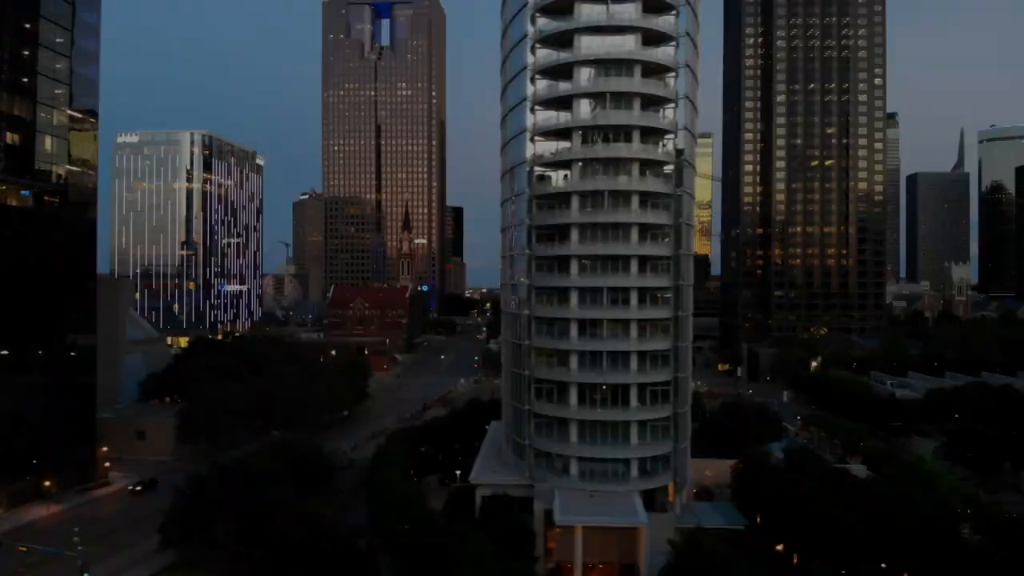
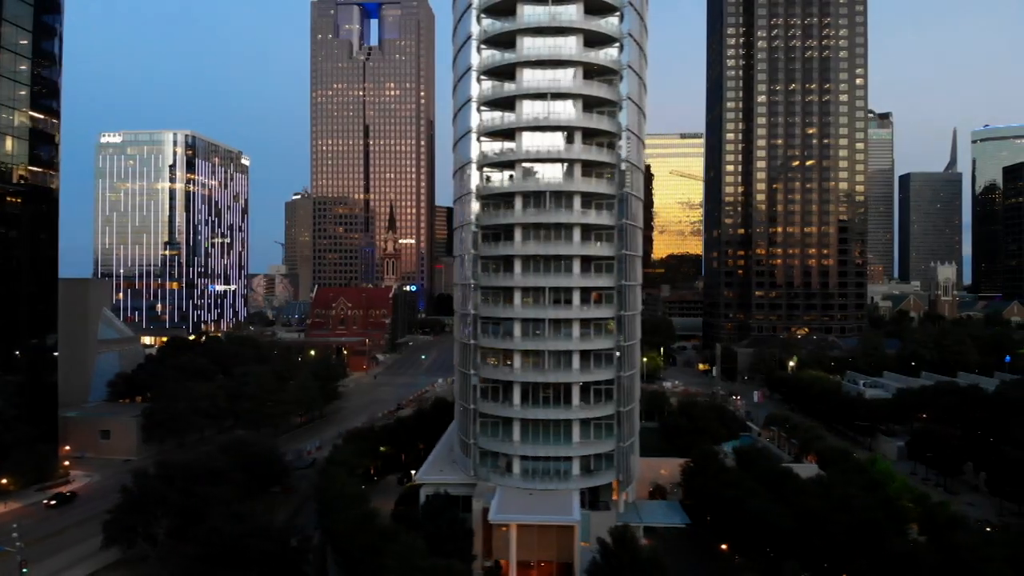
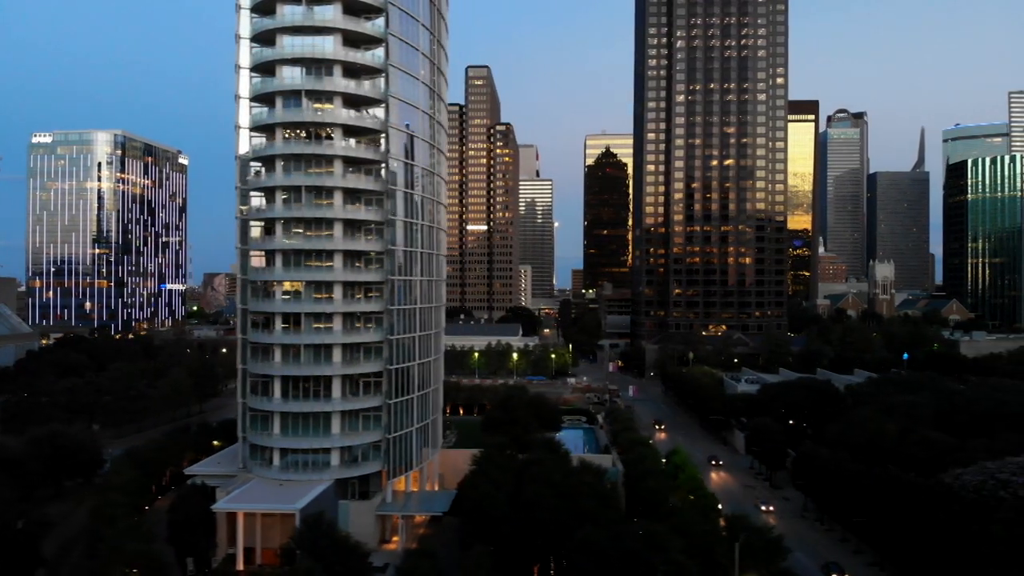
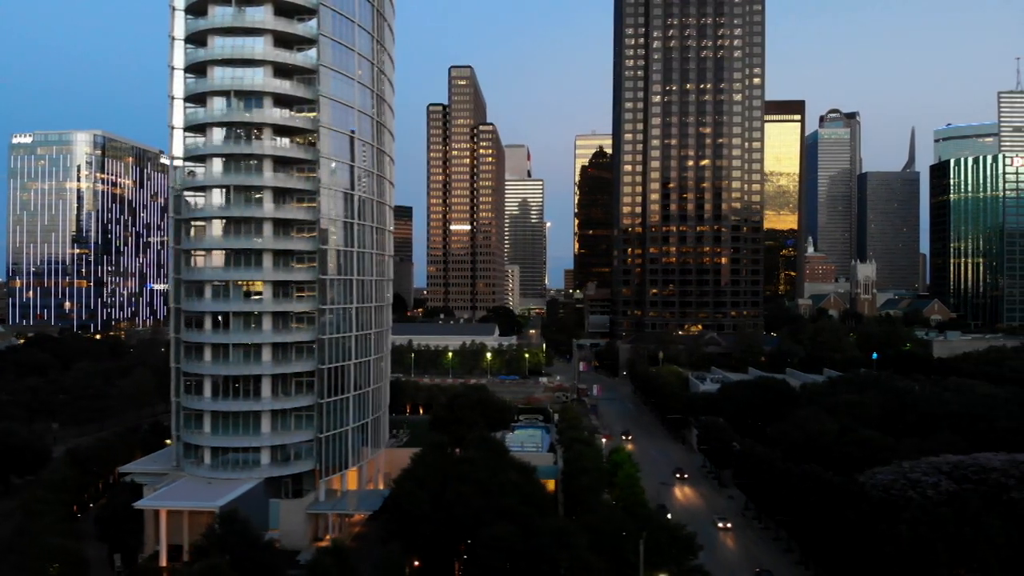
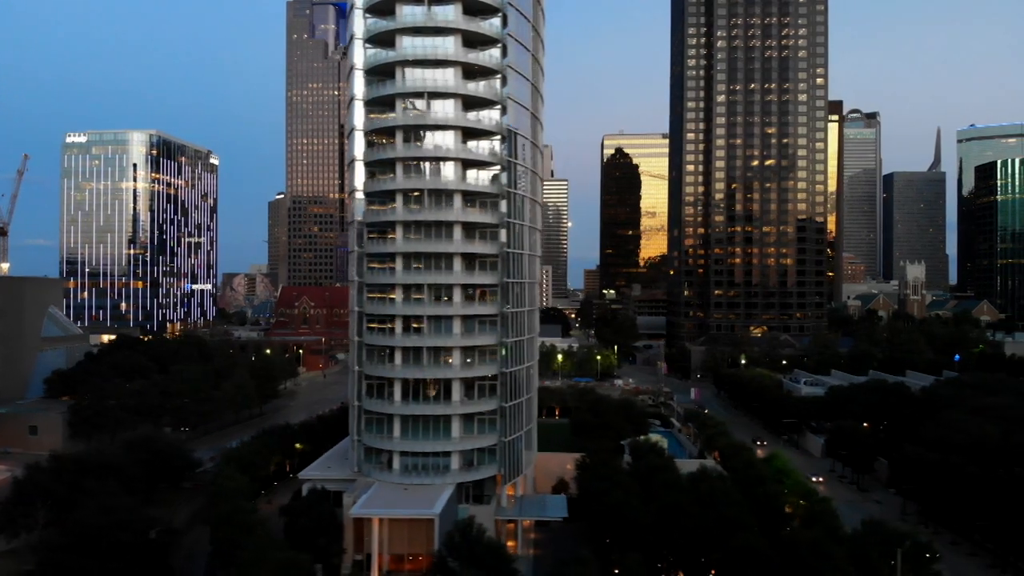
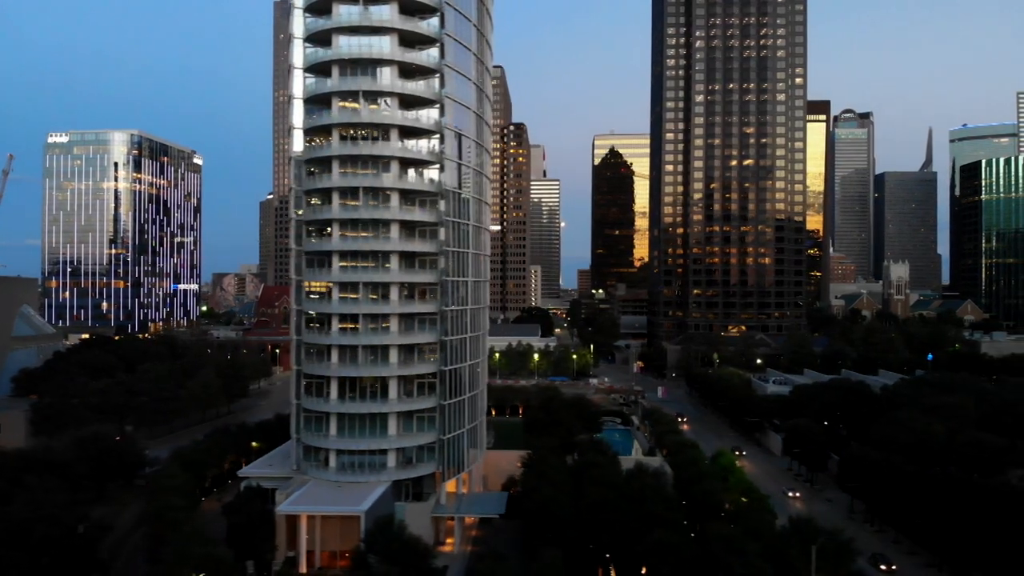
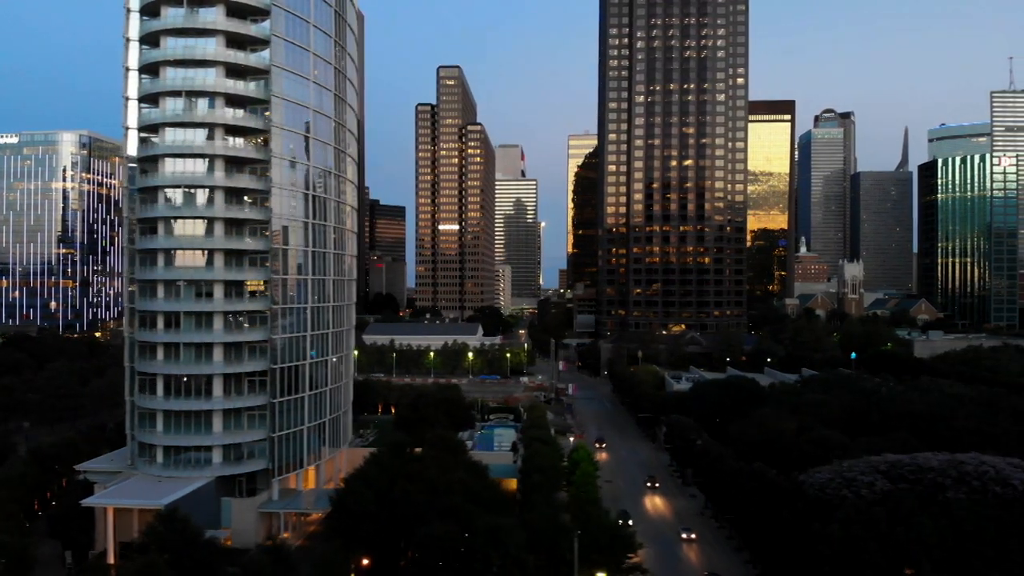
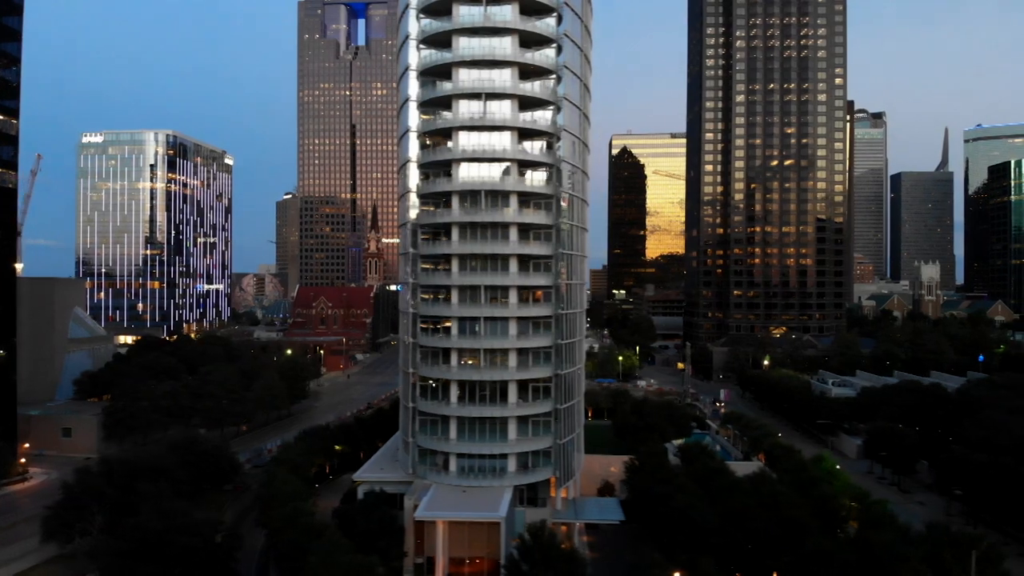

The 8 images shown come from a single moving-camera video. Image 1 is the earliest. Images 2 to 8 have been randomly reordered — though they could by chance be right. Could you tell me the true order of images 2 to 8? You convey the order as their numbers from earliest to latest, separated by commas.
2, 8, 5, 6, 3, 4, 7
